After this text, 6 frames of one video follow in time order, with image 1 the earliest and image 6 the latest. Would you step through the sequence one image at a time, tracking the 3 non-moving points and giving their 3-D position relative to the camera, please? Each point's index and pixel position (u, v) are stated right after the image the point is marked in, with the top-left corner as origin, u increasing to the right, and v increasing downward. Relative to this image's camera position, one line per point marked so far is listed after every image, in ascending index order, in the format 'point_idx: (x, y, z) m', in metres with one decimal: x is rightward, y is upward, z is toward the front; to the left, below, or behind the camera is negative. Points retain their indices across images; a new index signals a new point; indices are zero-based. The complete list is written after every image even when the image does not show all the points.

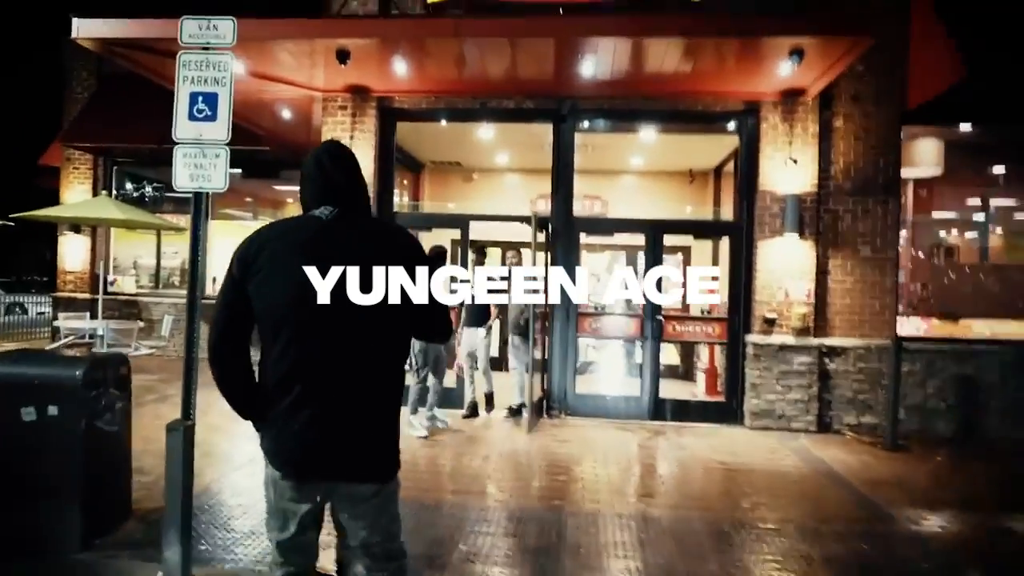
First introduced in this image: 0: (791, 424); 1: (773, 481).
0: (+3.2, -1.5, +8.0) m
1: (+2.2, -1.6, +6.0) m
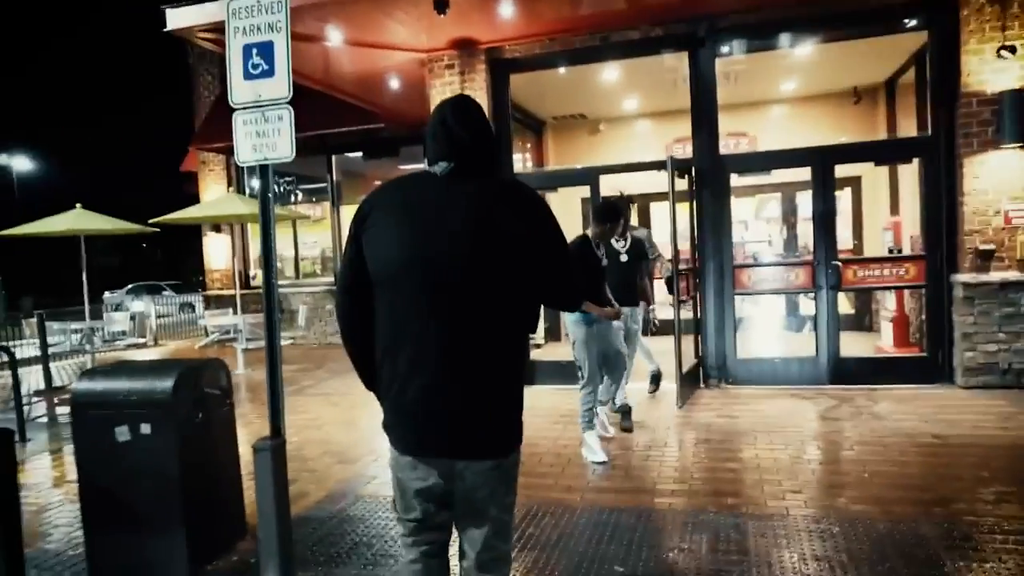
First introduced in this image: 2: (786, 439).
0: (+4.7, -0.8, +6.5) m
1: (+3.3, -1.1, +4.6) m
2: (+2.1, -1.2, +5.4) m
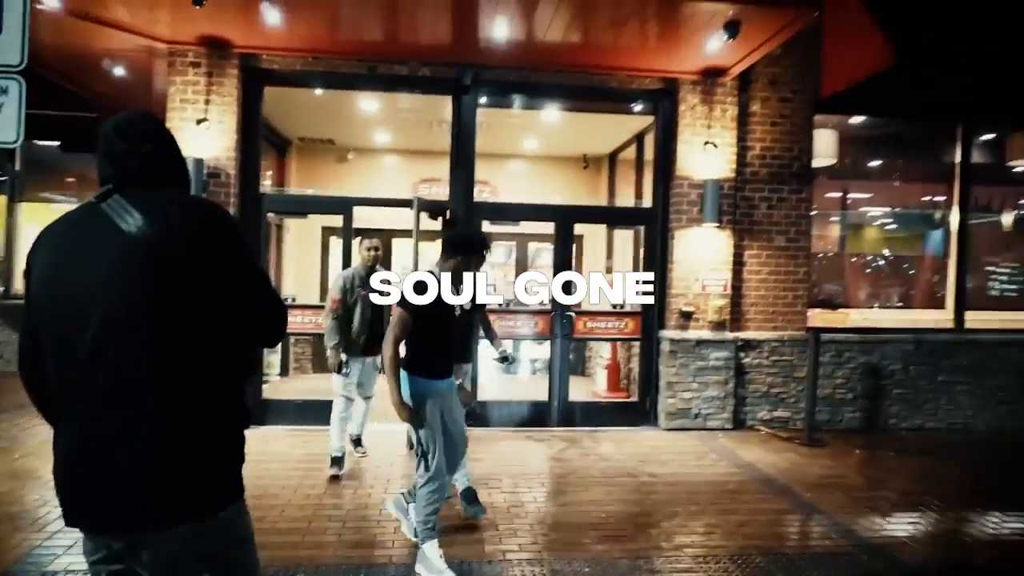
0: (+2.1, -1.4, +7.6) m
1: (+1.6, -1.6, +5.4) m
2: (+0.1, -1.5, +5.6) m
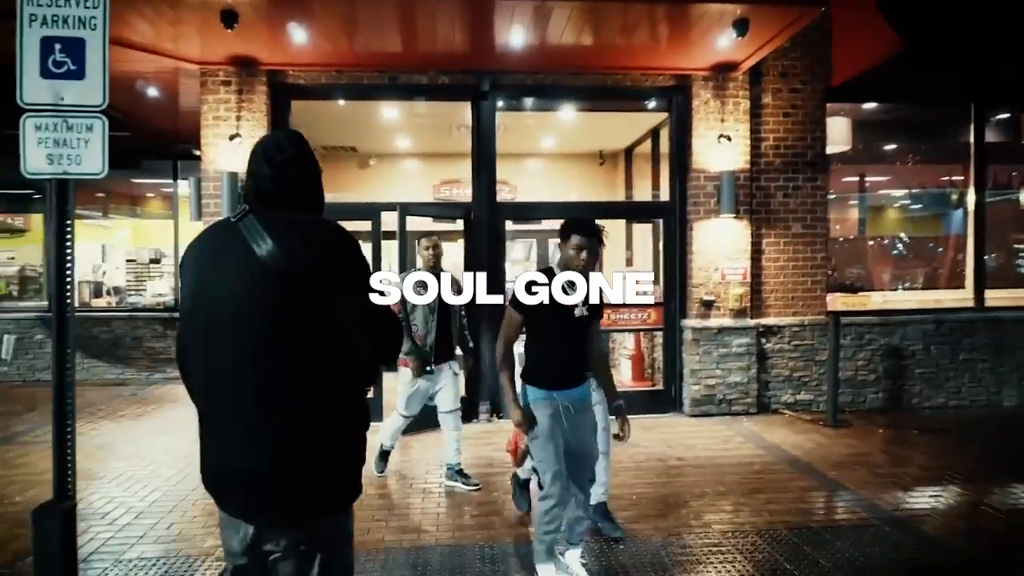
0: (+2.4, -1.3, +7.8) m
1: (+1.8, -1.5, +5.6) m
2: (+0.4, -1.5, +5.8) m
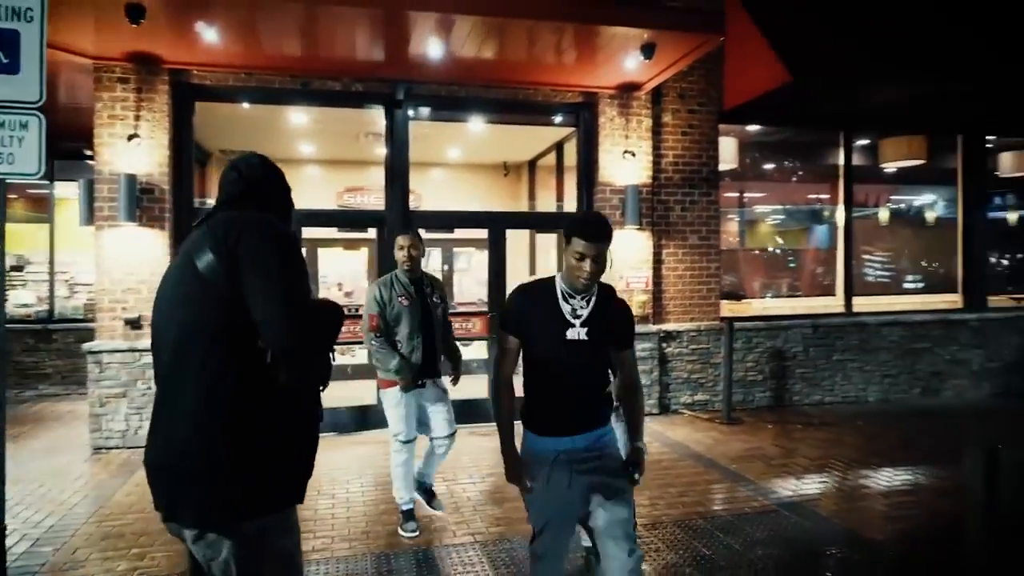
0: (+1.4, -1.4, +8.2) m
1: (+1.2, -1.5, +5.9) m
2: (-0.3, -1.6, +5.9) m
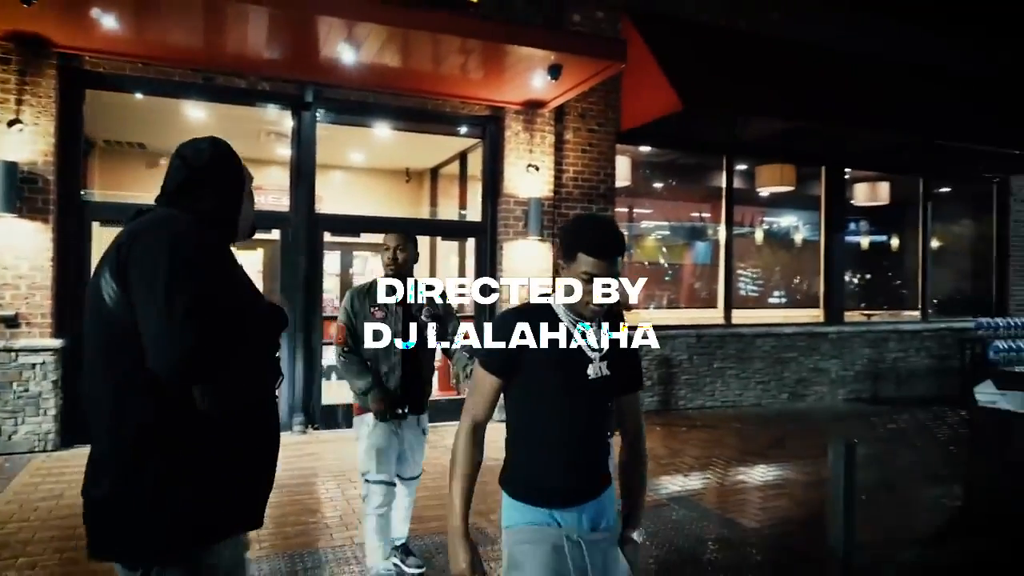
0: (+0.2, -1.5, +8.5) m
1: (+0.3, -1.6, +6.2) m
2: (-1.1, -1.6, +6.0) m
